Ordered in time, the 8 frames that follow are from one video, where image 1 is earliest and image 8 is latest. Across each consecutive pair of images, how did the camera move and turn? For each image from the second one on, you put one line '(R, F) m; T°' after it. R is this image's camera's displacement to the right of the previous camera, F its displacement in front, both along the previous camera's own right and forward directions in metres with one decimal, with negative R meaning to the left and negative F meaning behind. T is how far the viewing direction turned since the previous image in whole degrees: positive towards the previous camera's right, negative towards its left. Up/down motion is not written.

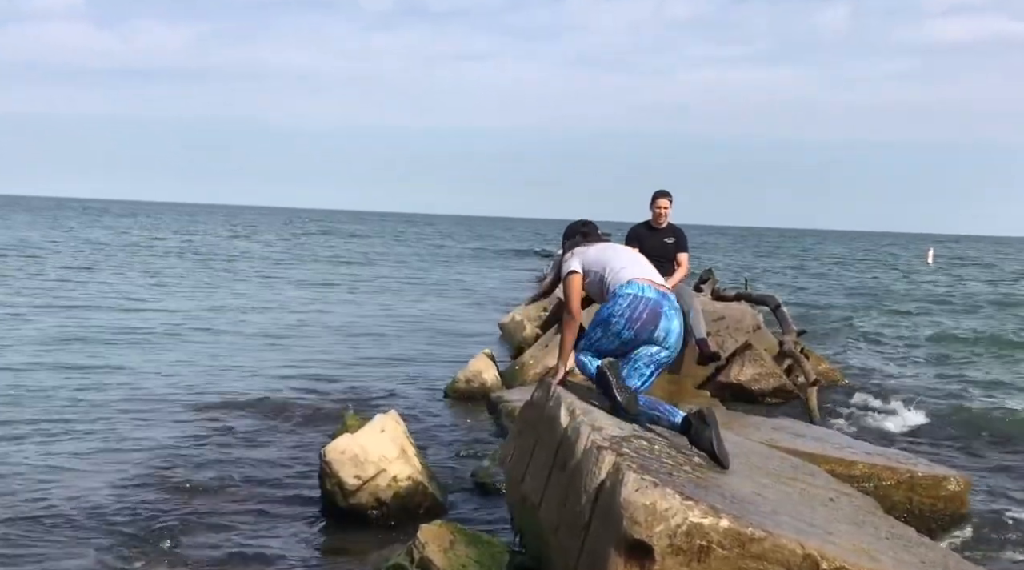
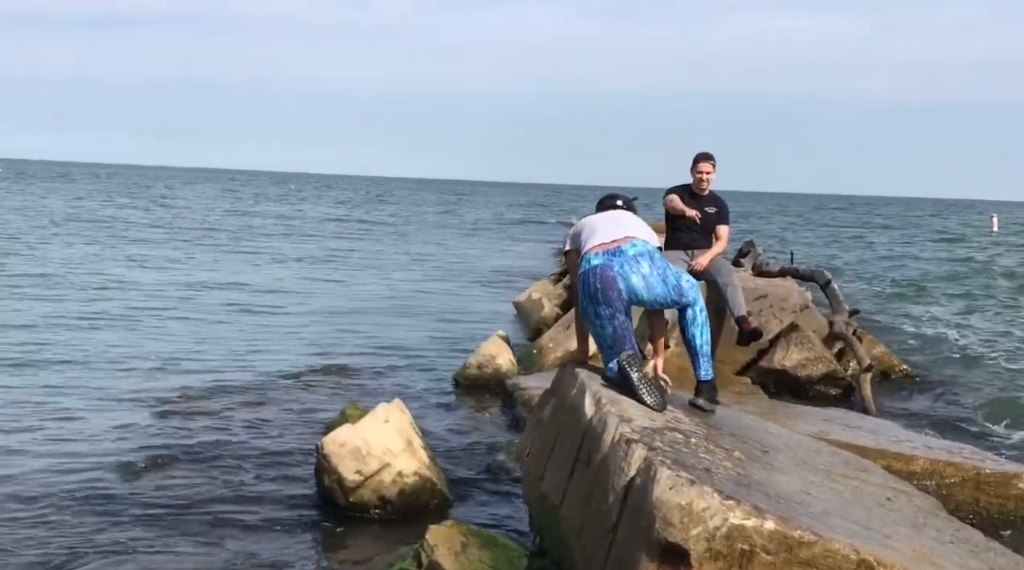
(0.0, +1.1) m; -1°
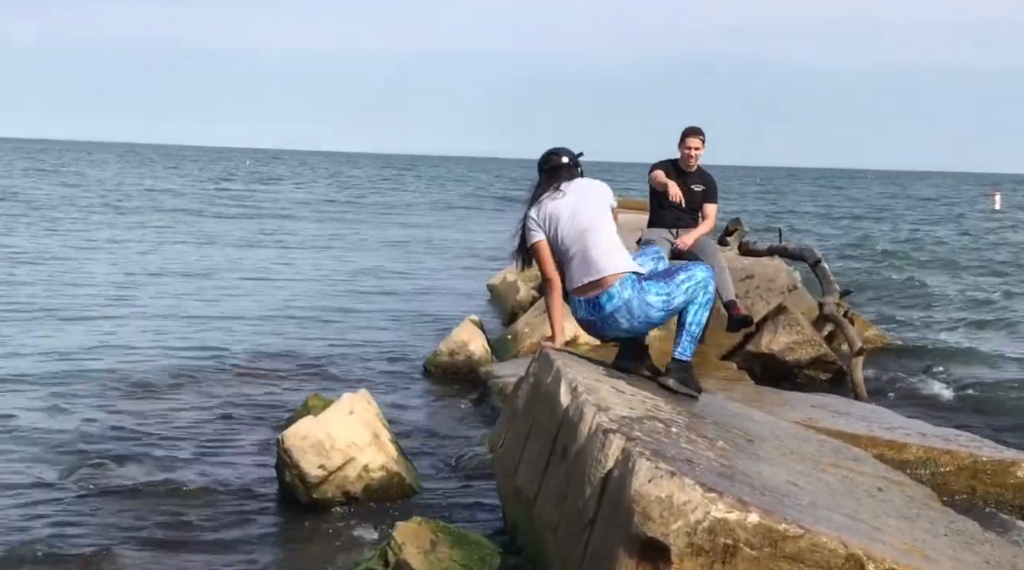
(+0.3, +0.5) m; -1°
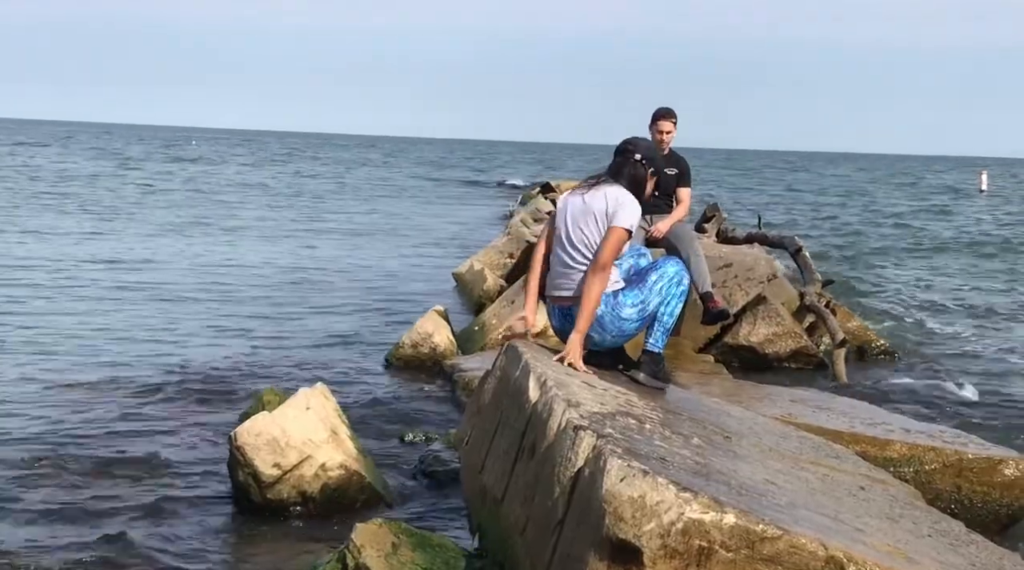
(+0.1, +0.4) m; +1°
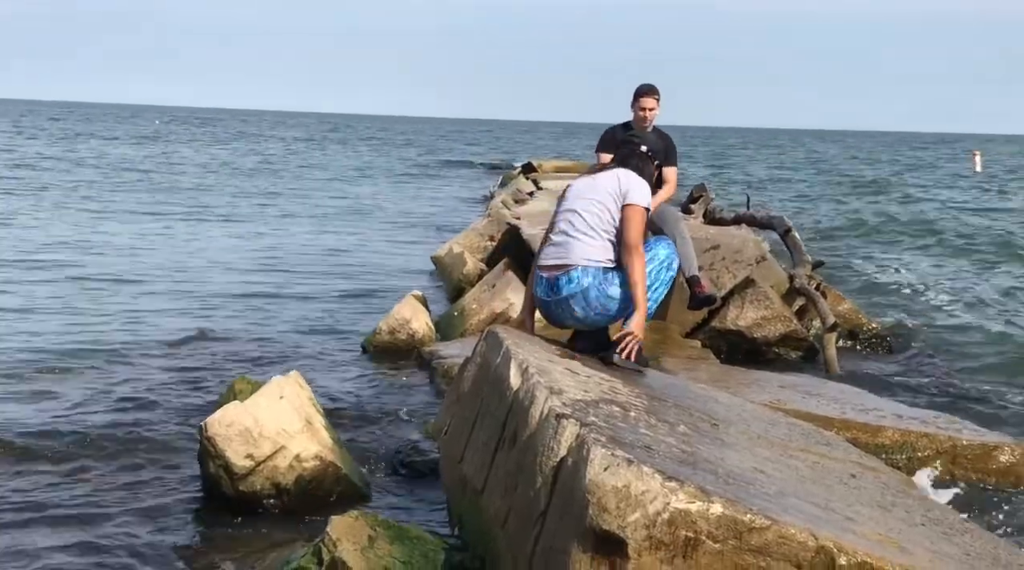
(+0.1, +0.3) m; 0°
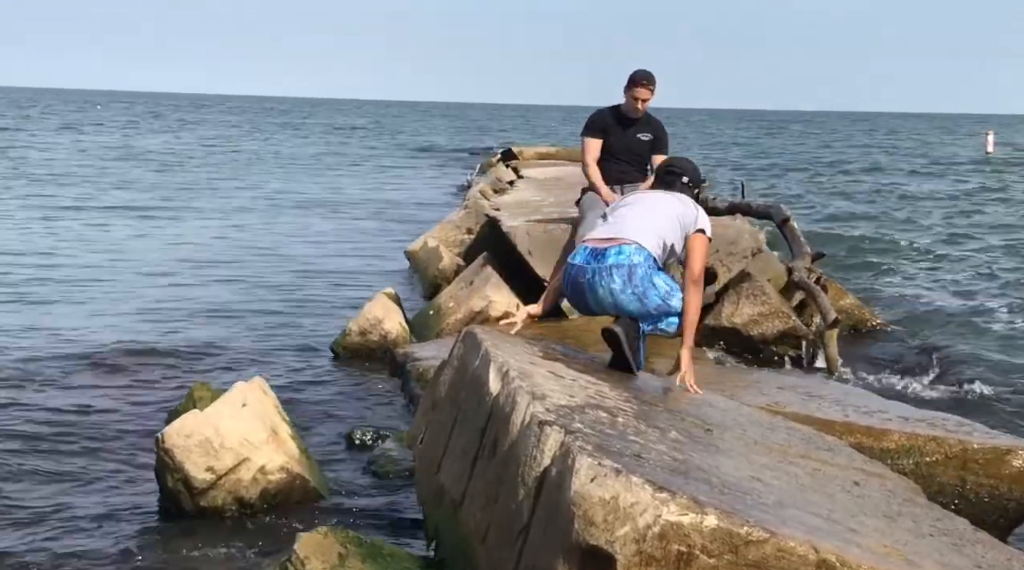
(+0.1, +0.6) m; 0°
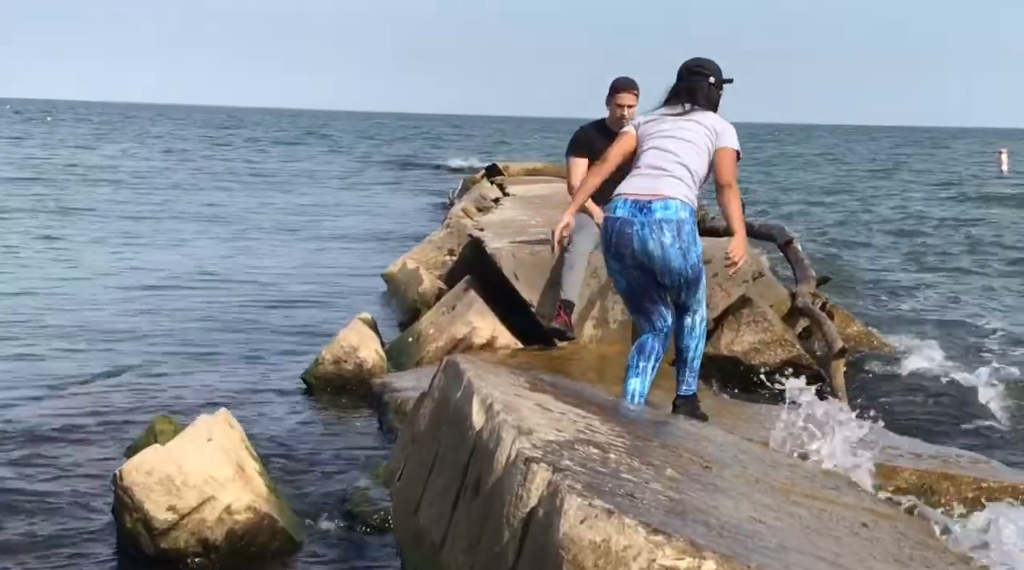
(+0.1, +0.5) m; 0°
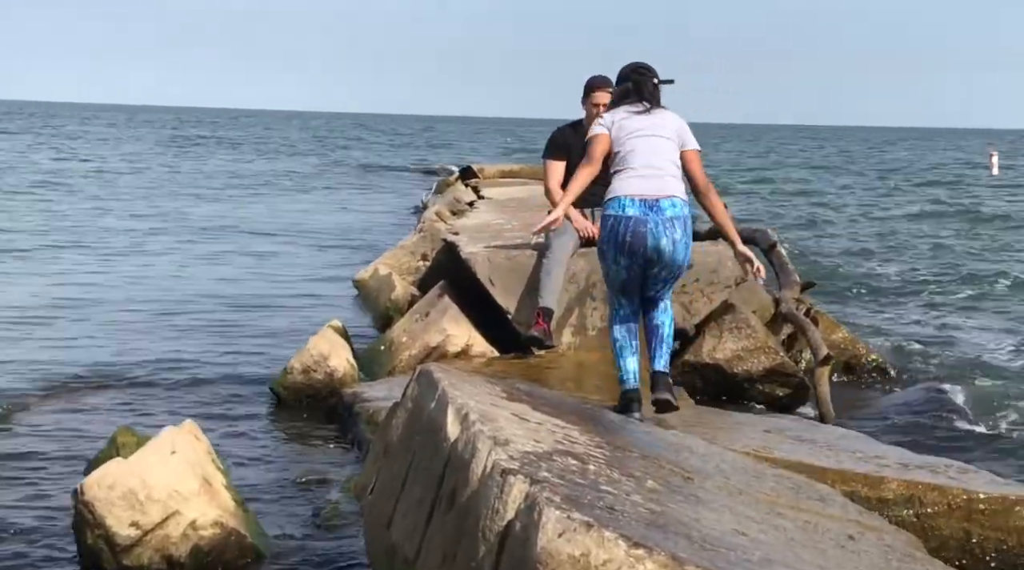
(+0.1, +0.2) m; +1°
